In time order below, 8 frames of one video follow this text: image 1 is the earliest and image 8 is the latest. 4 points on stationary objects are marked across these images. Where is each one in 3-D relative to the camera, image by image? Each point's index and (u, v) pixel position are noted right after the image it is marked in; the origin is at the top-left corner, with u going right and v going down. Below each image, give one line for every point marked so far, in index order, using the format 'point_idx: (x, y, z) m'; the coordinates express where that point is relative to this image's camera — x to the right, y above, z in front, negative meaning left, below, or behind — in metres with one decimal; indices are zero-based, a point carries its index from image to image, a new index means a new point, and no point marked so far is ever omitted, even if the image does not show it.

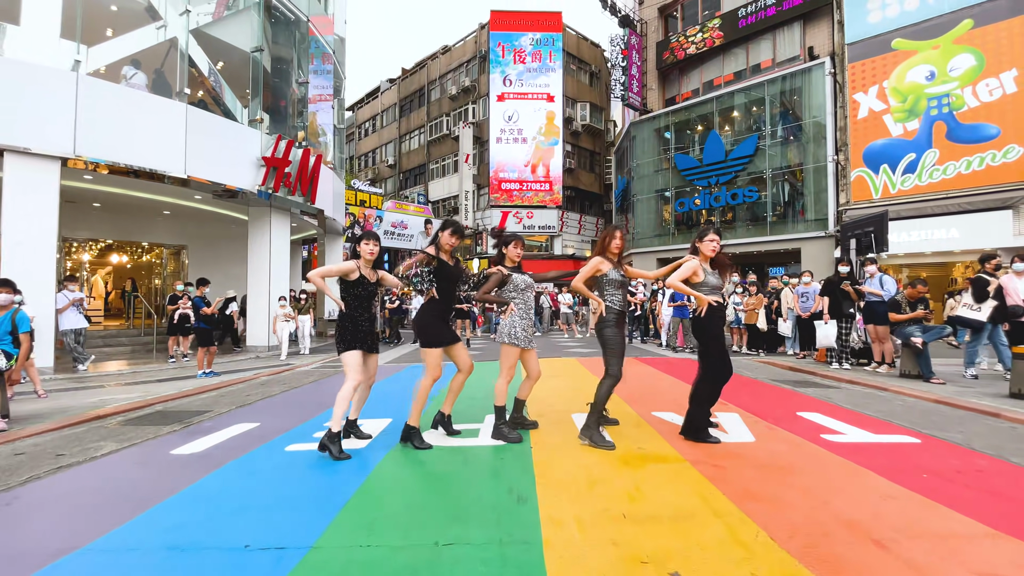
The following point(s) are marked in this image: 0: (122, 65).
0: (-7.8, +4.5, +9.9) m
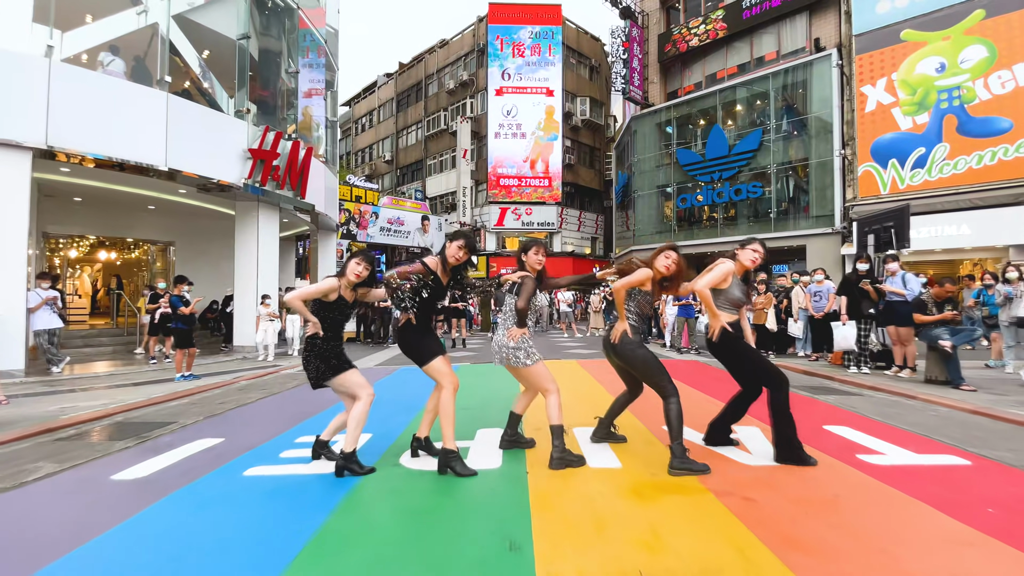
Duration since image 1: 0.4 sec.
0: (-7.8, +4.5, +9.4) m
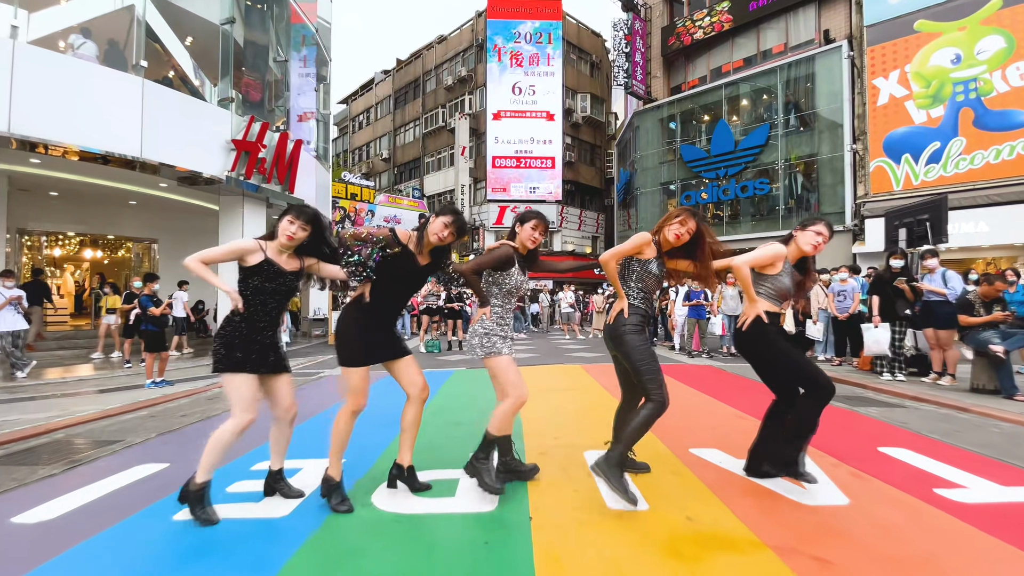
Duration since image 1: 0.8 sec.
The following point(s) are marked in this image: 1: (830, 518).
0: (-7.8, +4.5, +8.8) m
1: (+1.5, -1.1, +2.4) m
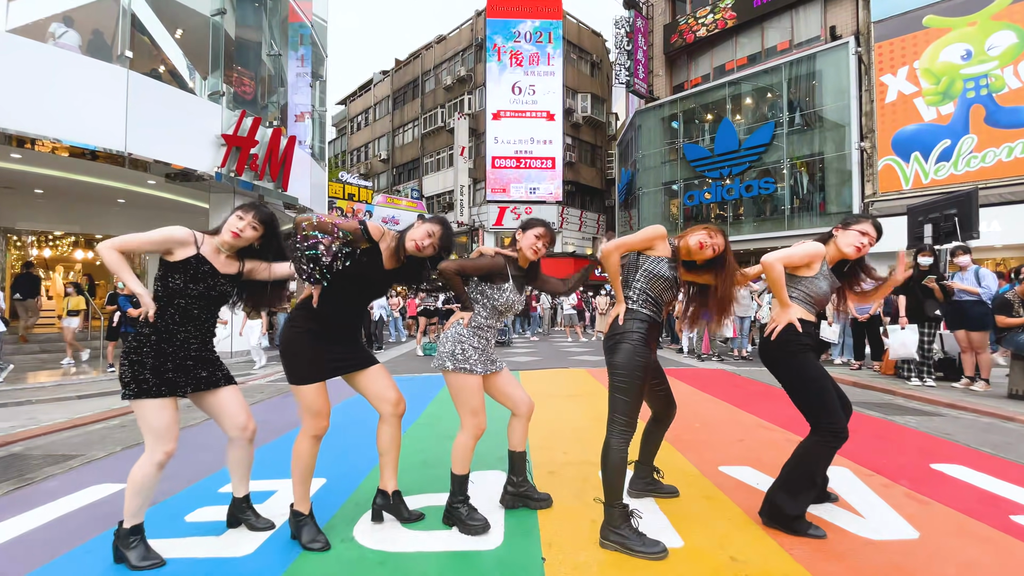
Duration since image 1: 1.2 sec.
0: (-7.8, +4.5, +8.4) m
1: (+1.5, -1.1, +2.0) m
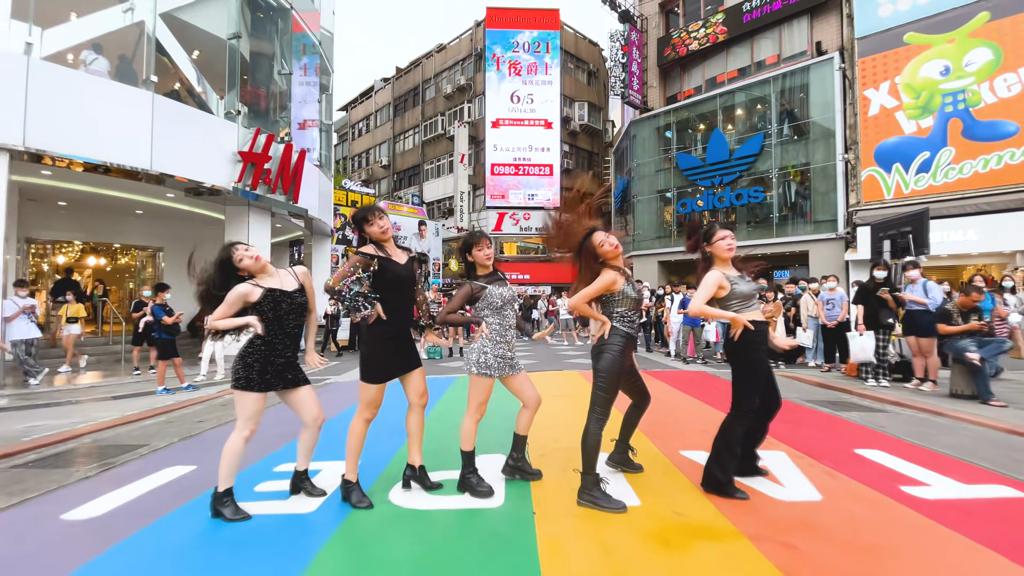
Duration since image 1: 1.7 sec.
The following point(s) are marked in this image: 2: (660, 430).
0: (-7.8, +4.3, +9.0) m
1: (+1.5, -1.2, +2.6) m
2: (+1.3, -1.2, +4.2) m
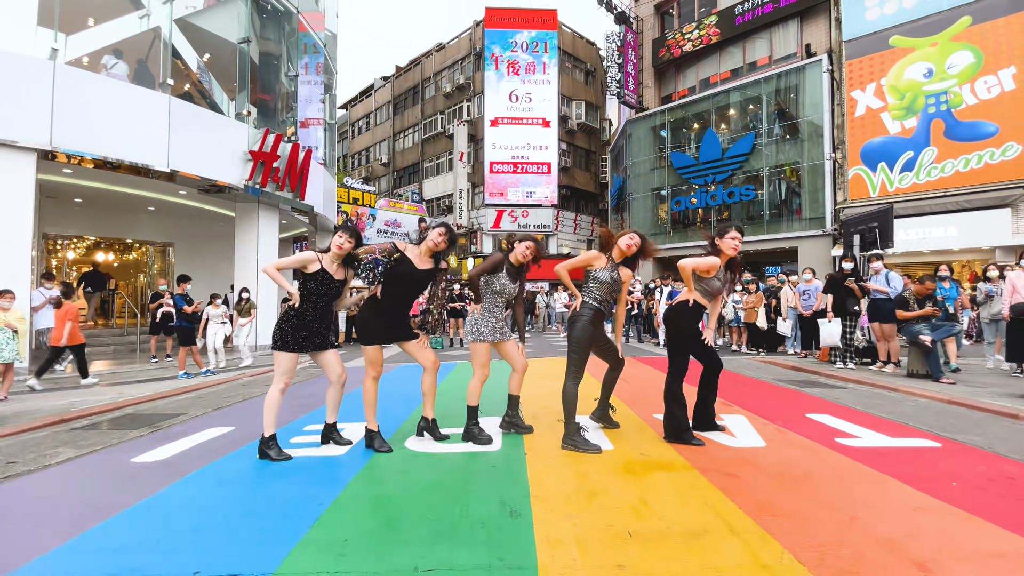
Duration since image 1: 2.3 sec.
0: (-7.9, +4.5, +9.6) m
1: (+1.5, -1.1, +3.2) m
2: (+1.2, -1.1, +4.8) m
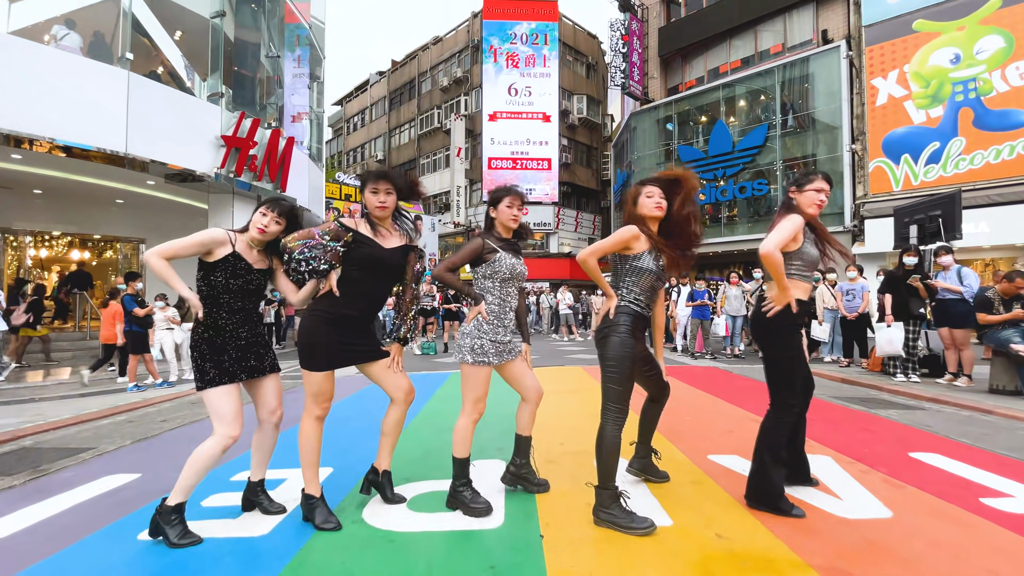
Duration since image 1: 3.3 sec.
0: (-7.9, +4.5, +8.5) m
1: (+1.5, -1.0, +2.1) m
2: (+1.3, -1.1, +3.7) m
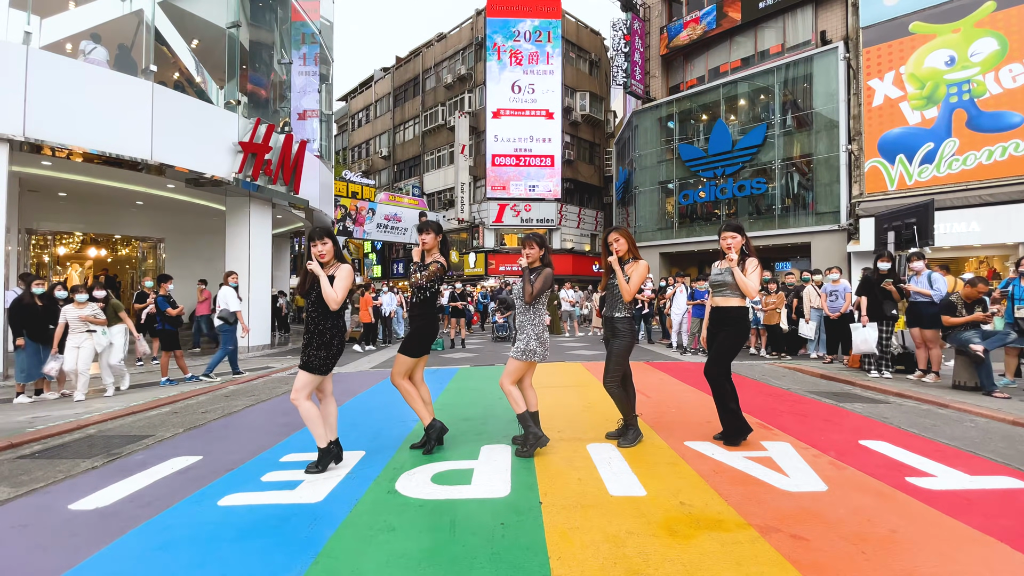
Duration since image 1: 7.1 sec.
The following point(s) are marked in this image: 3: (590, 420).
0: (-7.8, +4.5, +9.0) m
1: (+1.6, -1.1, +2.6) m
2: (+1.3, -1.1, +4.2) m
3: (+0.7, -1.1, +4.2) m
